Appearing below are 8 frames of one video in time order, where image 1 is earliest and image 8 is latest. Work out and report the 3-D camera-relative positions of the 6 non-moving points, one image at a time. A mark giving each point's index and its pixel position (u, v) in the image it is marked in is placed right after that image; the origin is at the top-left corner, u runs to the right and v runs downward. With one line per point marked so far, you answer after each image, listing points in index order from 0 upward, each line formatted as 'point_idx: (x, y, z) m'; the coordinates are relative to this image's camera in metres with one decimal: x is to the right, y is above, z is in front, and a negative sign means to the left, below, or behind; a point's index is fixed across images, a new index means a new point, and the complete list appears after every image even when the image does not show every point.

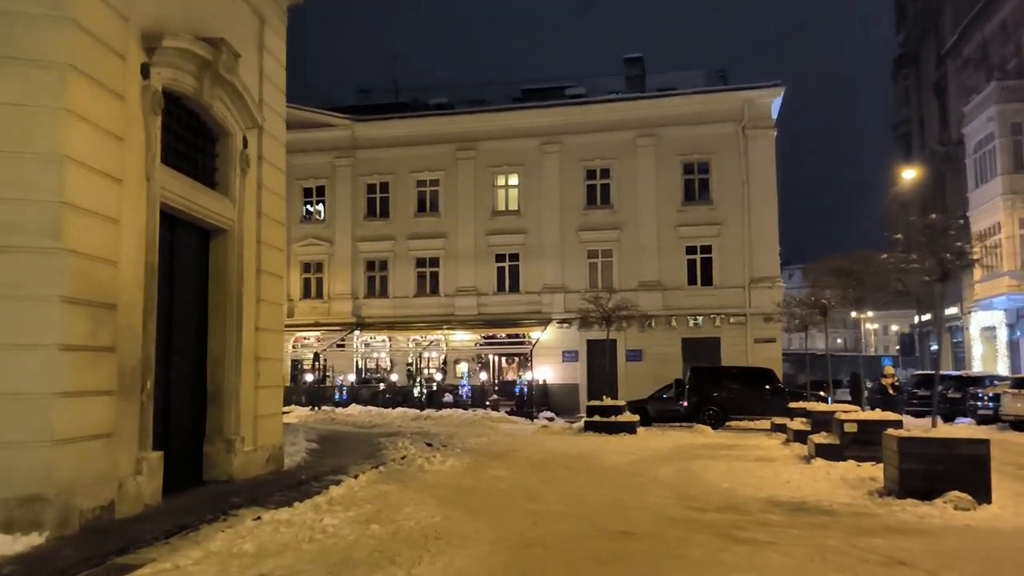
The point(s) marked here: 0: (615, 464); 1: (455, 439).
0: (+1.7, -2.9, +14.0) m
1: (-1.2, -3.1, +17.7) m
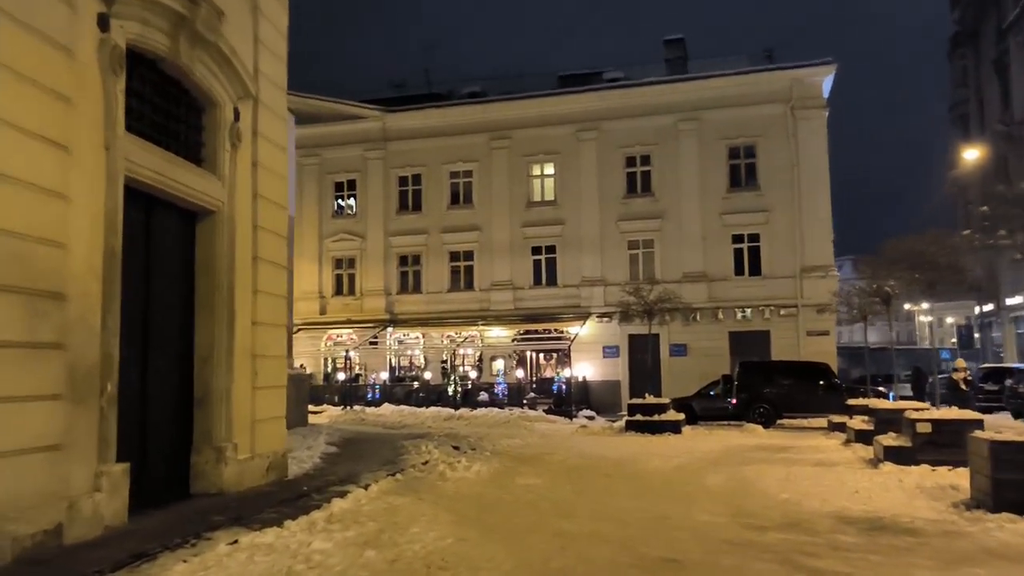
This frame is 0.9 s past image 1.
0: (+2.2, -2.7, +12.7) m
1: (-0.5, -3.0, +16.5) m
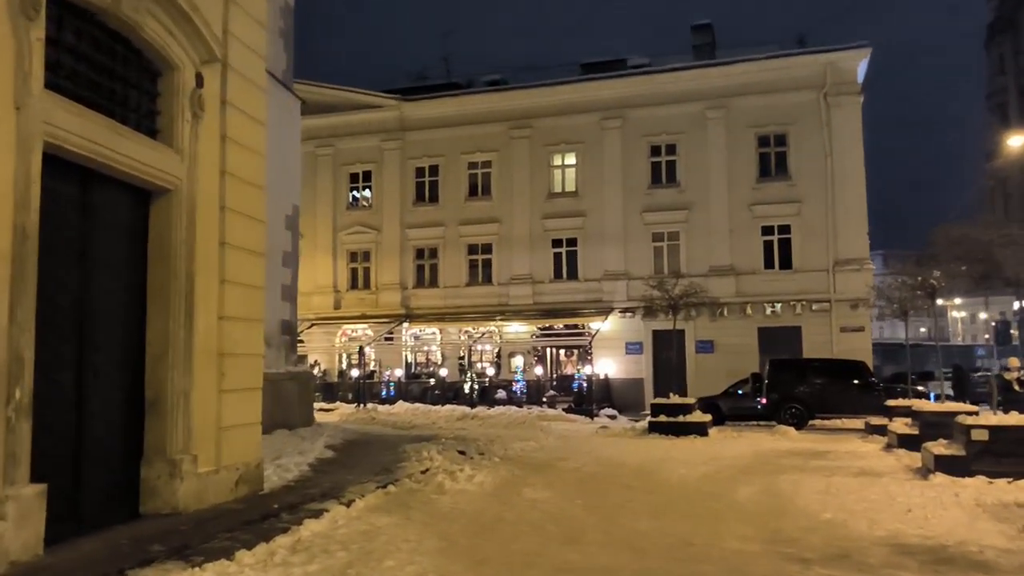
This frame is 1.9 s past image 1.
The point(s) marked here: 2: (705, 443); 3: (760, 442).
0: (+2.3, -2.6, +11.5) m
1: (-0.3, -2.8, +15.4) m
2: (+4.0, -3.2, +17.9) m
3: (+5.2, -3.2, +18.1) m
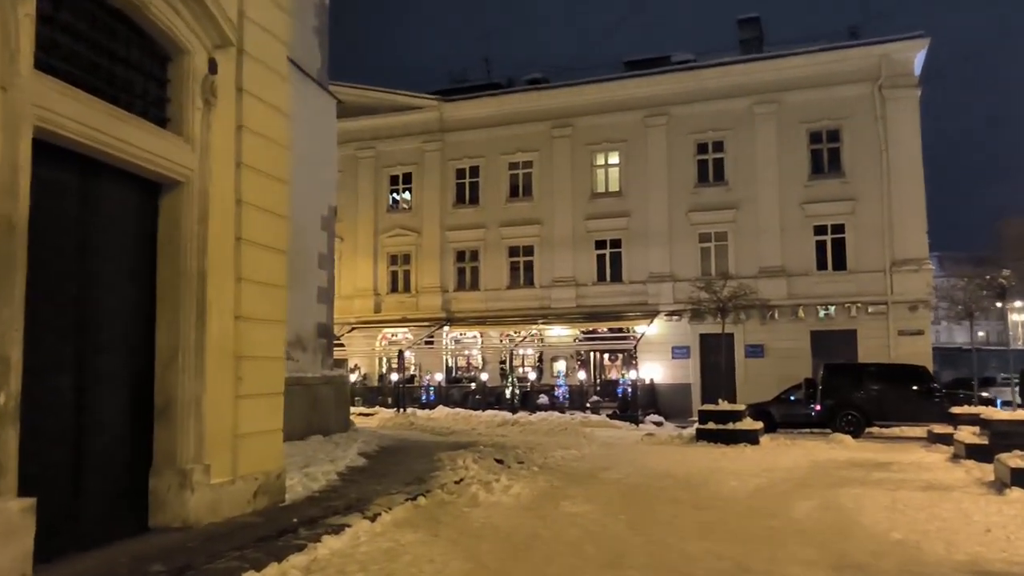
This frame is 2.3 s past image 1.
0: (+2.8, -2.6, +10.7) m
1: (+0.4, -2.9, +14.7) m
2: (+4.8, -3.2, +17.0) m
3: (+6.1, -3.3, +17.1) m
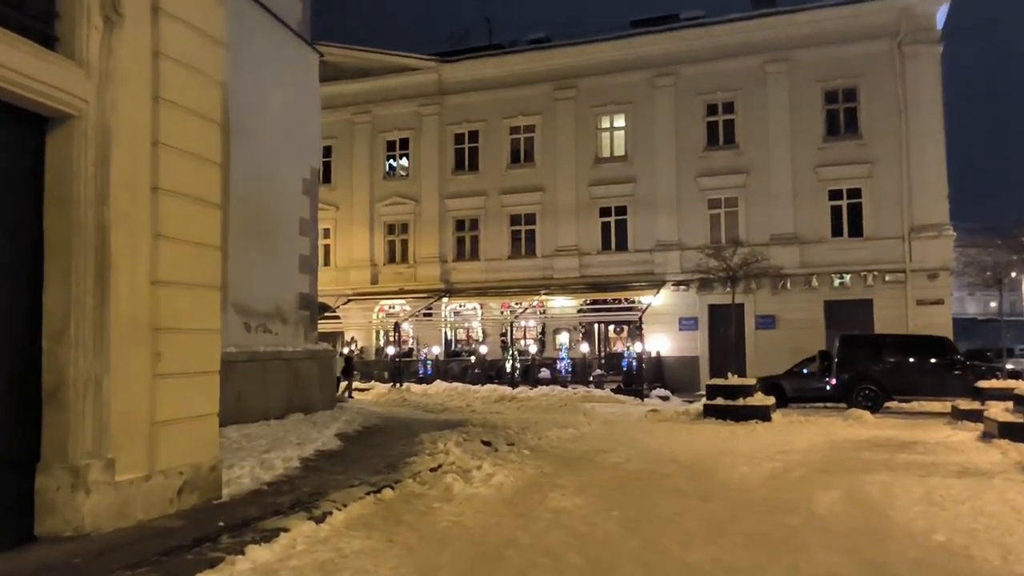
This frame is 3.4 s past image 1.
0: (+2.6, -2.2, +9.5) m
1: (+0.3, -2.3, +13.5) m
2: (+4.7, -2.6, +15.8) m
3: (+5.9, -2.6, +15.9) m
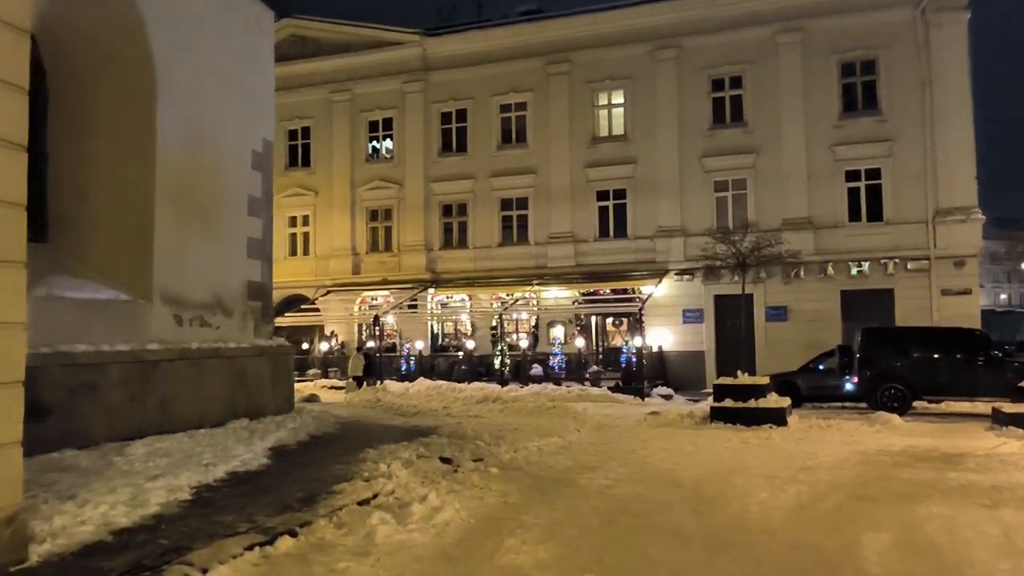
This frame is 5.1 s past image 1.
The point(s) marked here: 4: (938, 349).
0: (+2.2, -2.0, +7.3) m
1: (-0.1, -2.1, +11.4) m
2: (+4.4, -2.4, +13.6) m
3: (+5.6, -2.4, +13.7) m
4: (+9.2, -1.3, +18.3) m
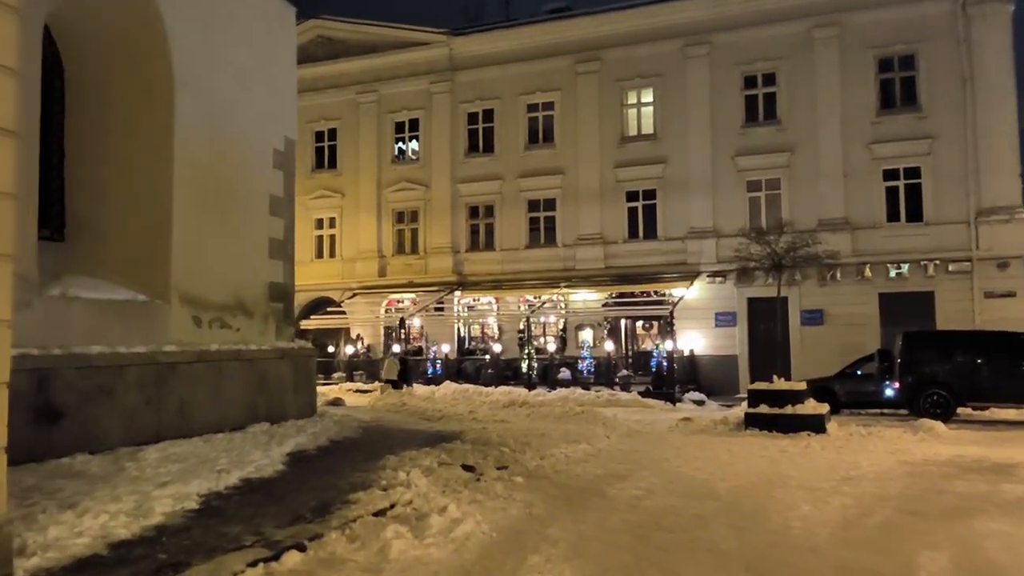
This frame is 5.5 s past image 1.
0: (+2.4, -2.0, +6.8) m
1: (+0.2, -2.1, +10.9) m
2: (+4.8, -2.4, +13.0) m
3: (+6.0, -2.4, +13.1) m
4: (+9.8, -1.3, +17.6) m
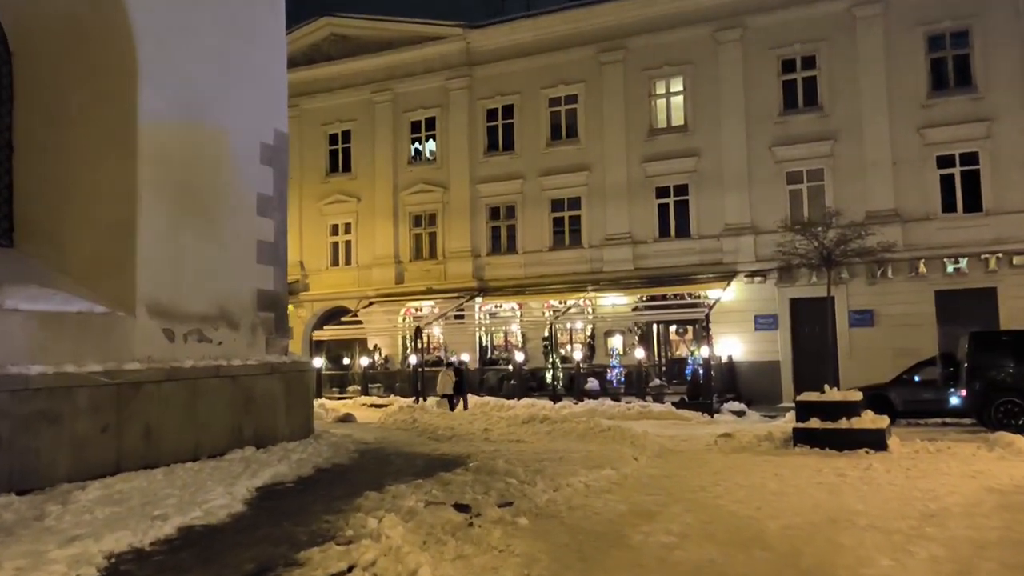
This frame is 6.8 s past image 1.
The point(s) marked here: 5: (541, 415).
0: (+2.3, -1.9, +5.1) m
1: (+0.3, -2.1, +9.3) m
2: (+4.9, -2.3, +11.2) m
3: (+6.2, -2.3, +11.2) m
4: (+10.1, -1.2, +15.5) m
5: (+0.6, -2.6, +17.8) m
